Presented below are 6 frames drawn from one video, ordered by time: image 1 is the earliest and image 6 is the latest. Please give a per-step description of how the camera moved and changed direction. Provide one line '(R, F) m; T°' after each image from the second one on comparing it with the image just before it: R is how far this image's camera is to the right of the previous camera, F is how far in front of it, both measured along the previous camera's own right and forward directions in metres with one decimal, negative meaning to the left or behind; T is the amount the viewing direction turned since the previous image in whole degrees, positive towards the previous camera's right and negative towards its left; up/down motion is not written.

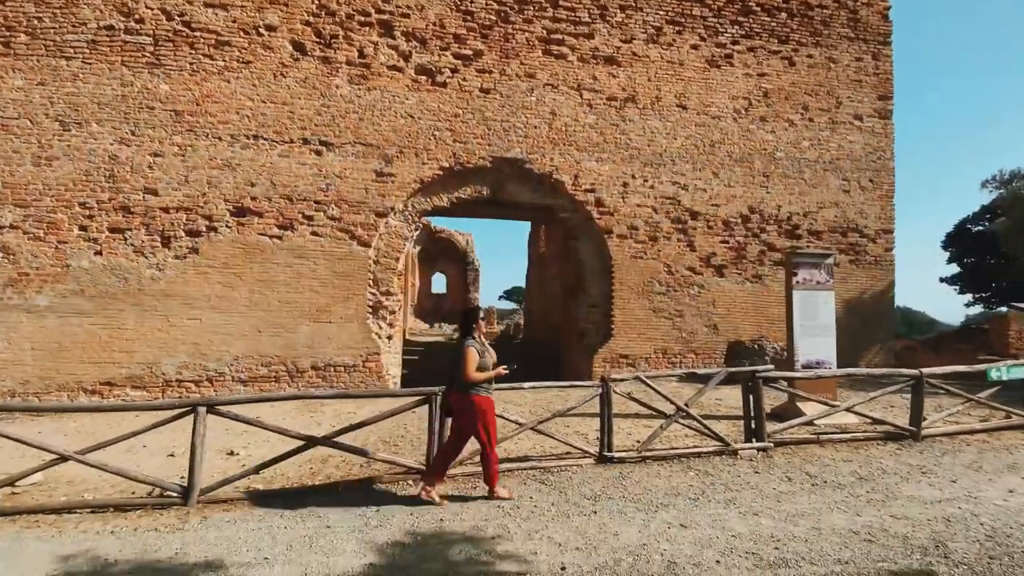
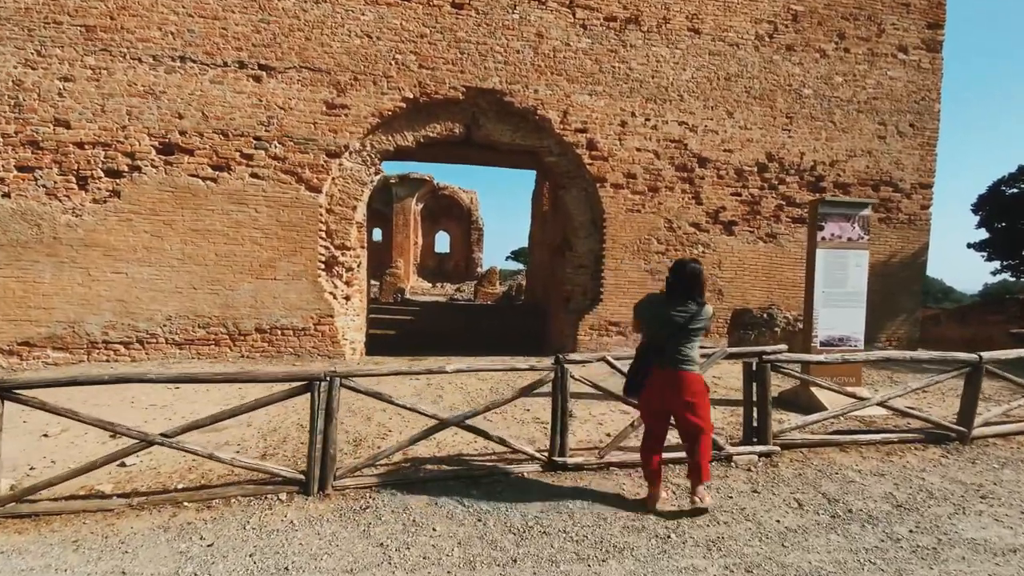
(+0.6, +1.2) m; -1°
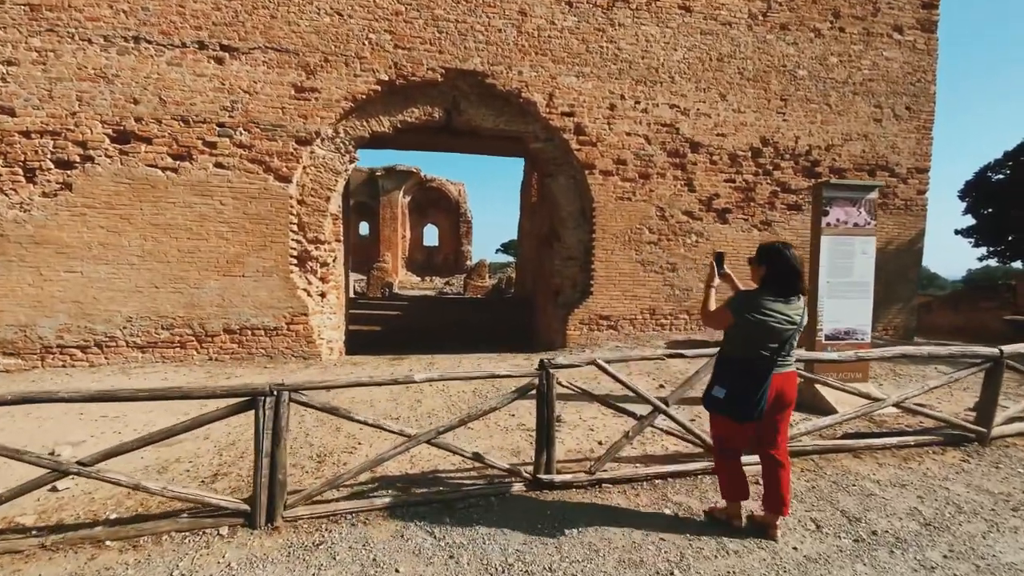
(+0.1, +0.4) m; +1°
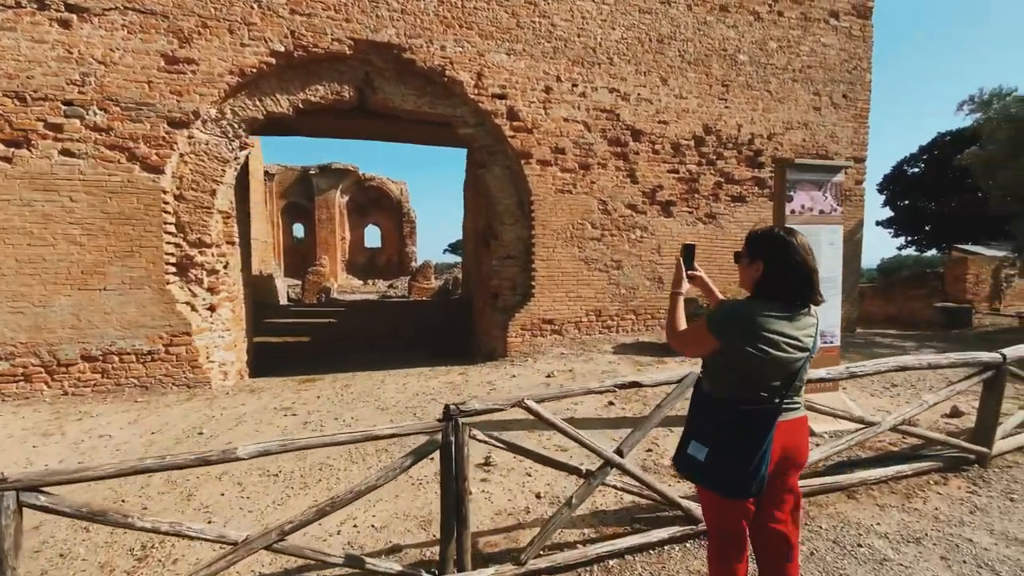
(+0.3, +0.9) m; +6°
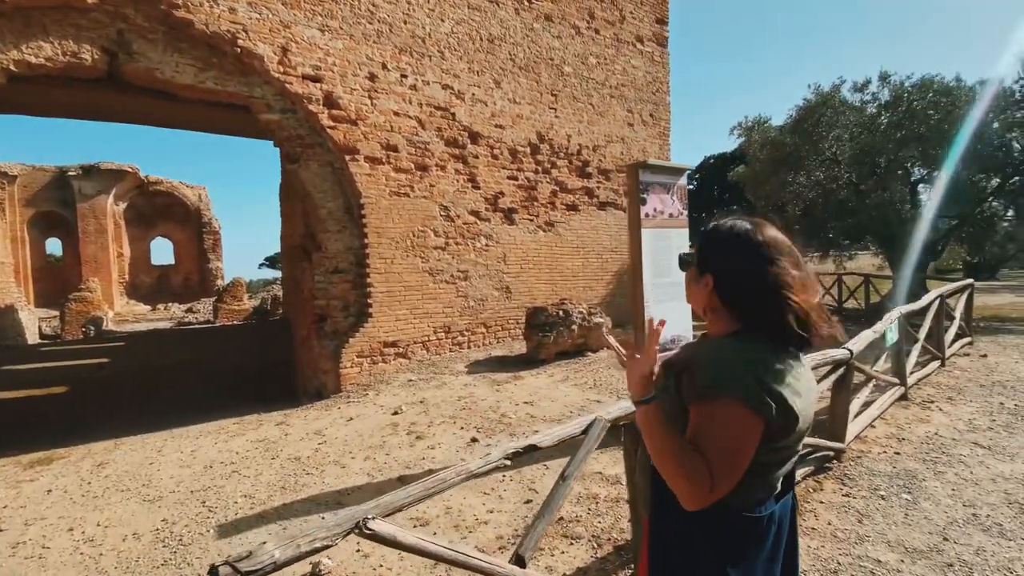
(0.0, +0.8) m; +20°
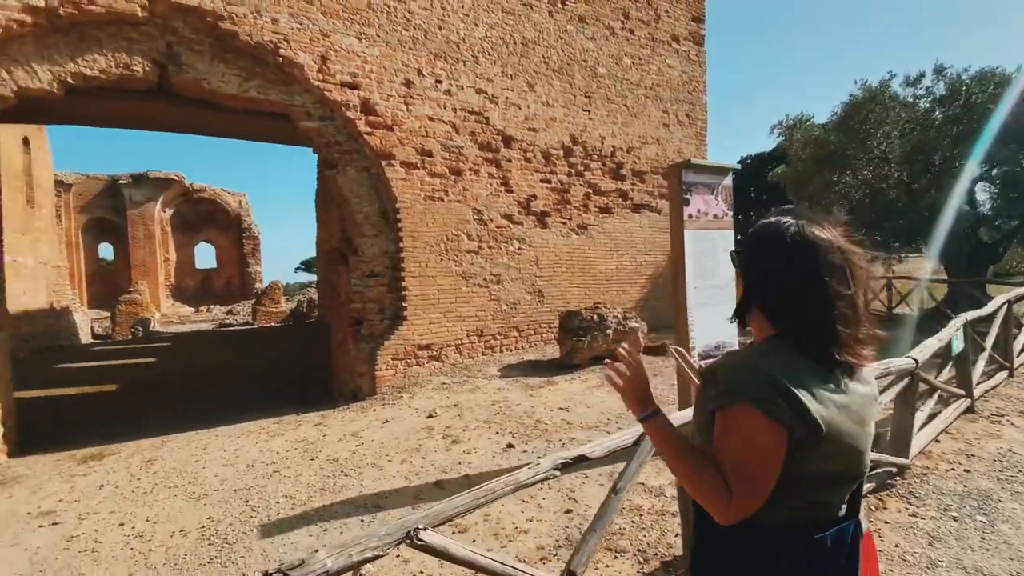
(-0.1, 0.0) m; -4°
